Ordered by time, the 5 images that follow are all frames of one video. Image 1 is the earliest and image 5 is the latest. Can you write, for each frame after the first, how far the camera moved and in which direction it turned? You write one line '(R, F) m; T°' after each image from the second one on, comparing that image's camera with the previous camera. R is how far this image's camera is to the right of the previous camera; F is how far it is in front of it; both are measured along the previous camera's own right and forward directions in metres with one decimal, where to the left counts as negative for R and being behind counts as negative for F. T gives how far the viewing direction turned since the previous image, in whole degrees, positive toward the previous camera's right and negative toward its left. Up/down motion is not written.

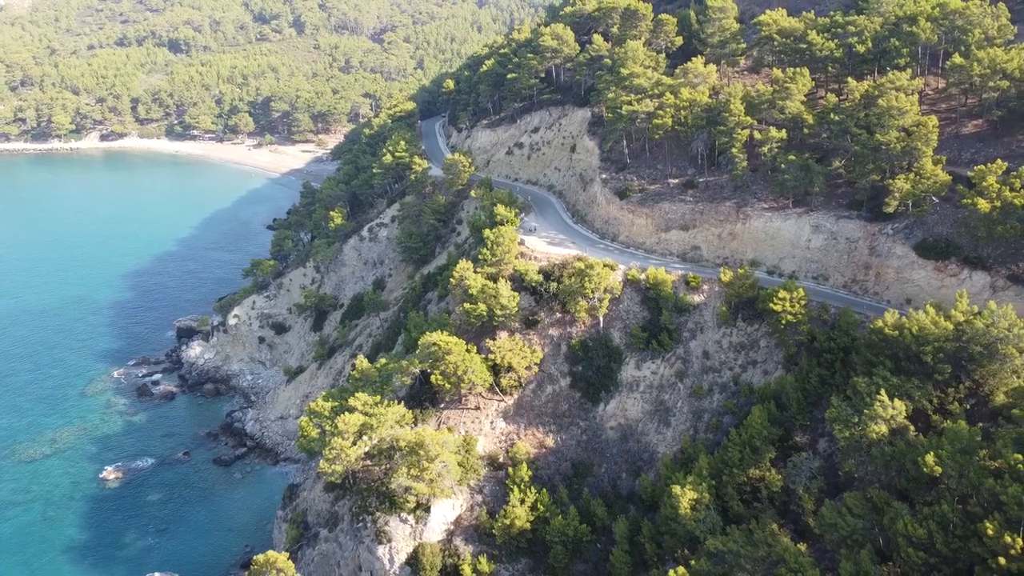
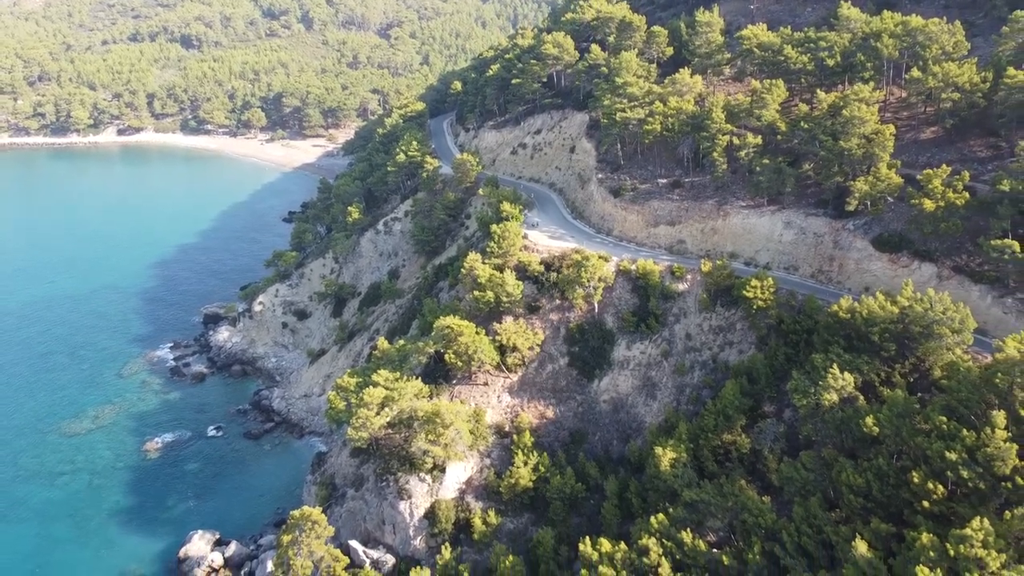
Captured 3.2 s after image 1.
(-0.1, -6.1) m; 0°
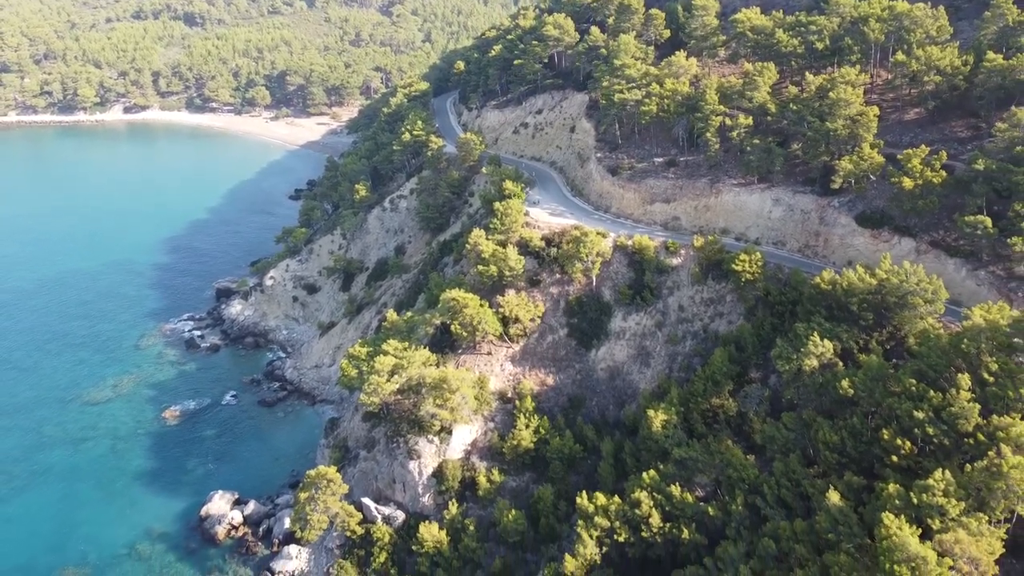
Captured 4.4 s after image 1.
(-0.1, -3.0) m; 0°
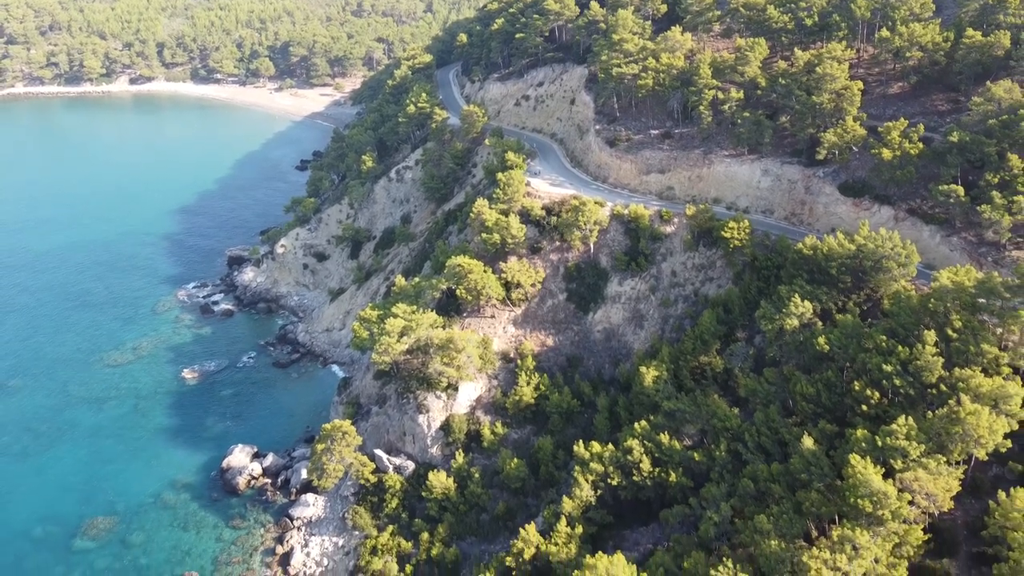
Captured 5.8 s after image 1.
(-0.1, -3.4) m; 0°
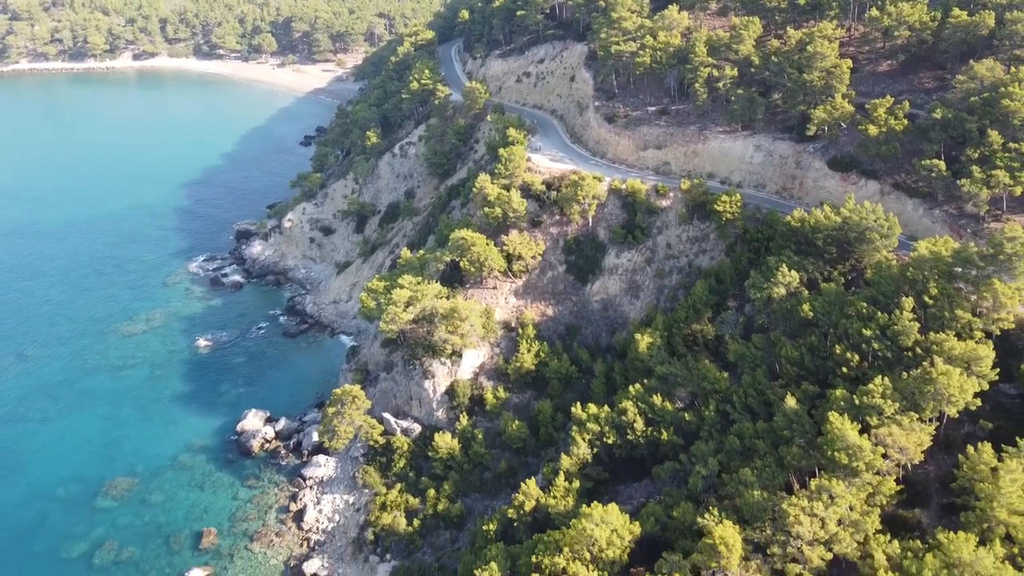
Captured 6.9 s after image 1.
(0.0, -2.6) m; 0°
